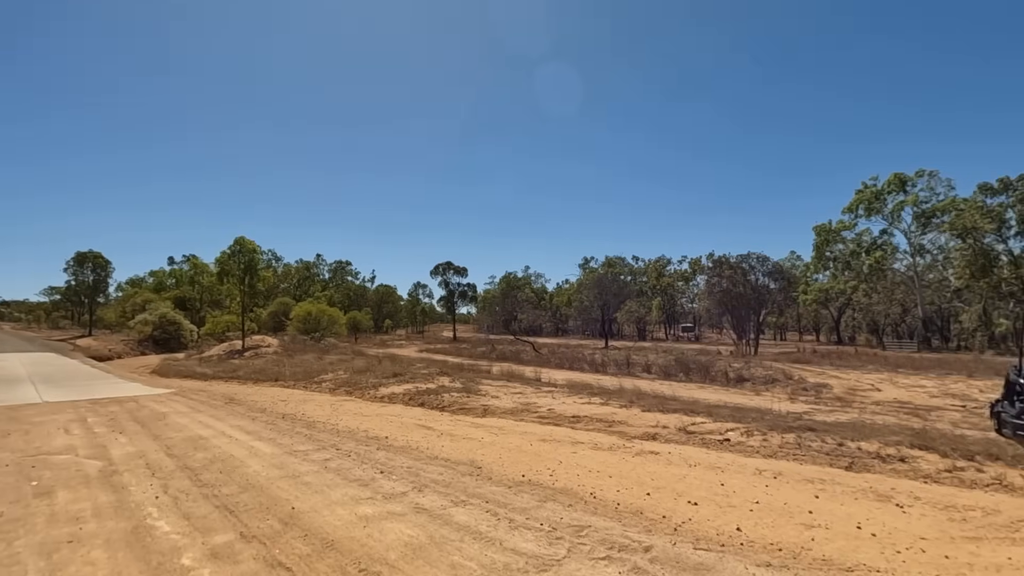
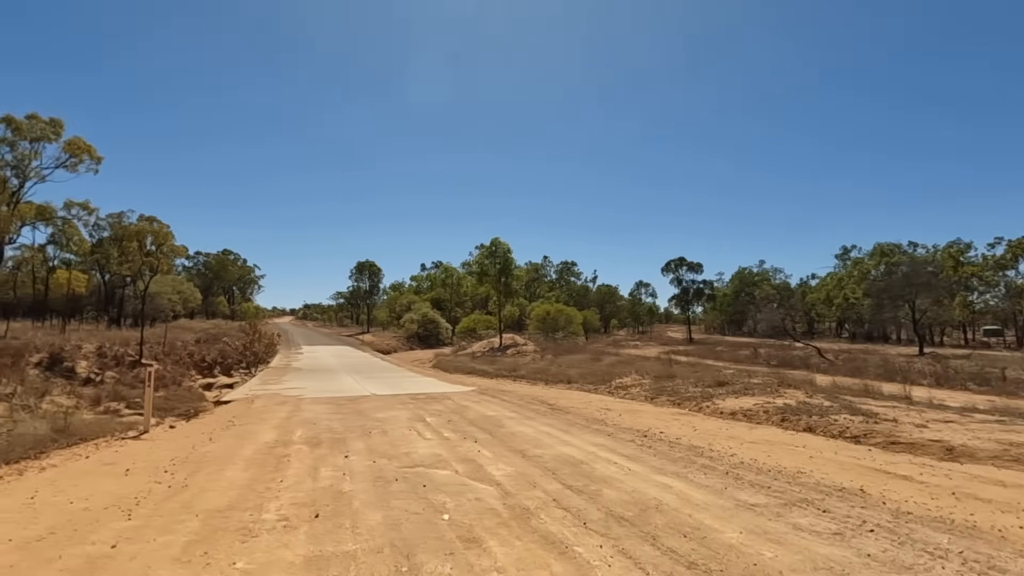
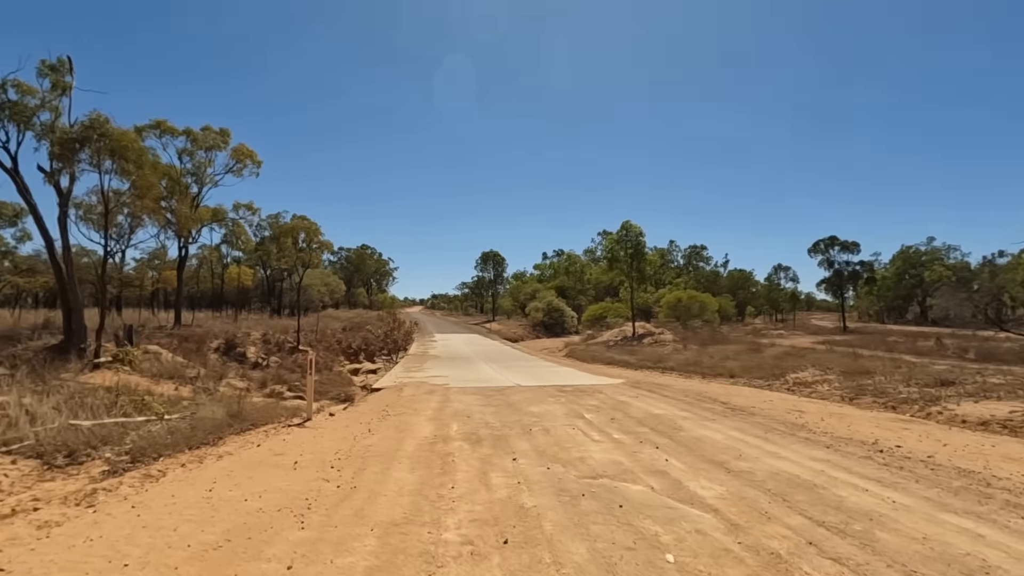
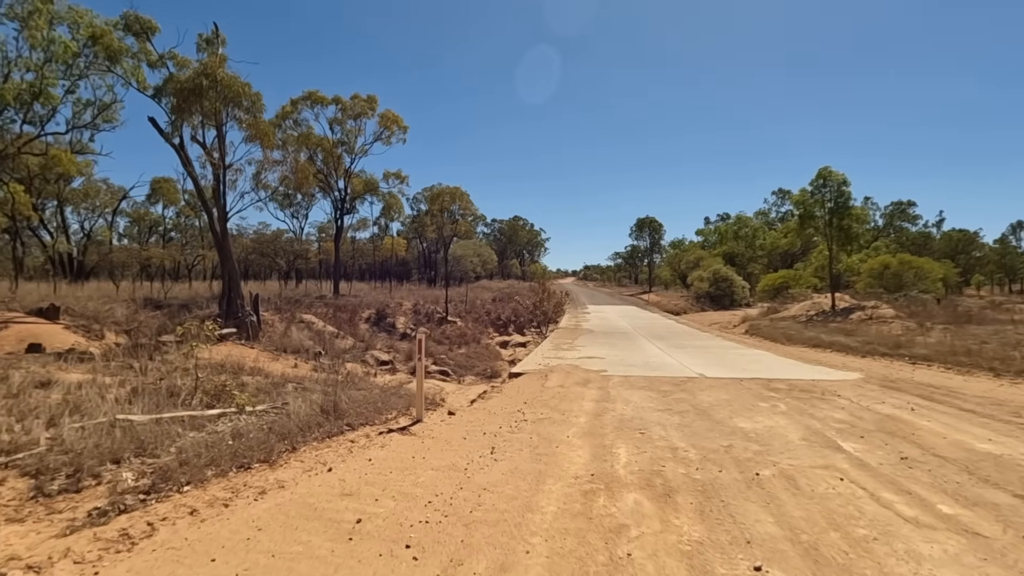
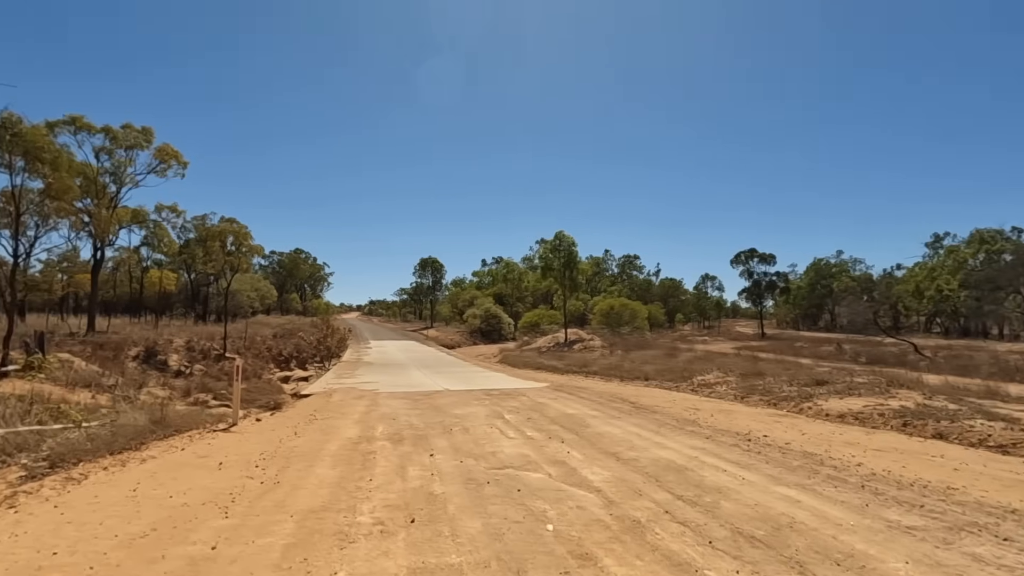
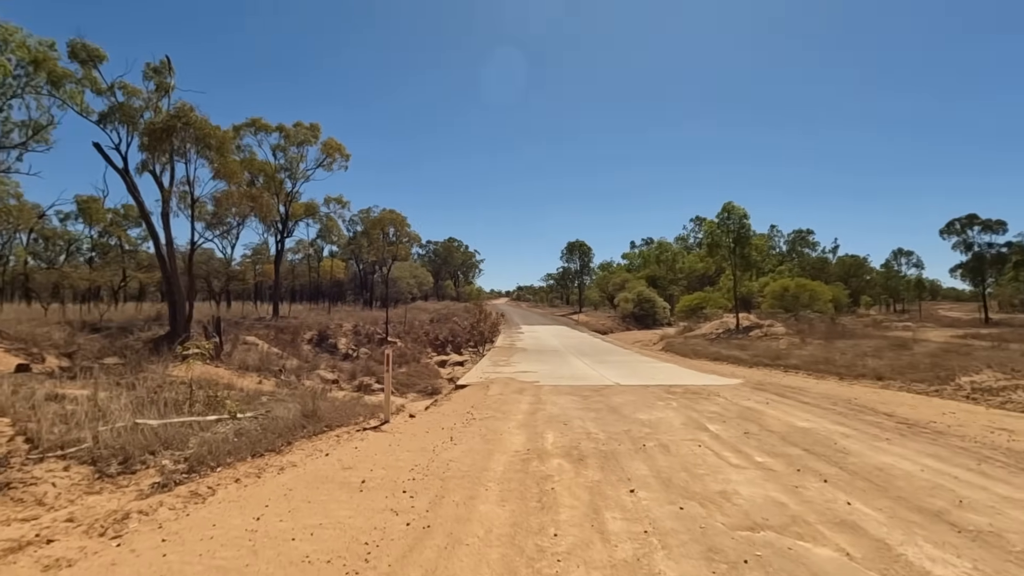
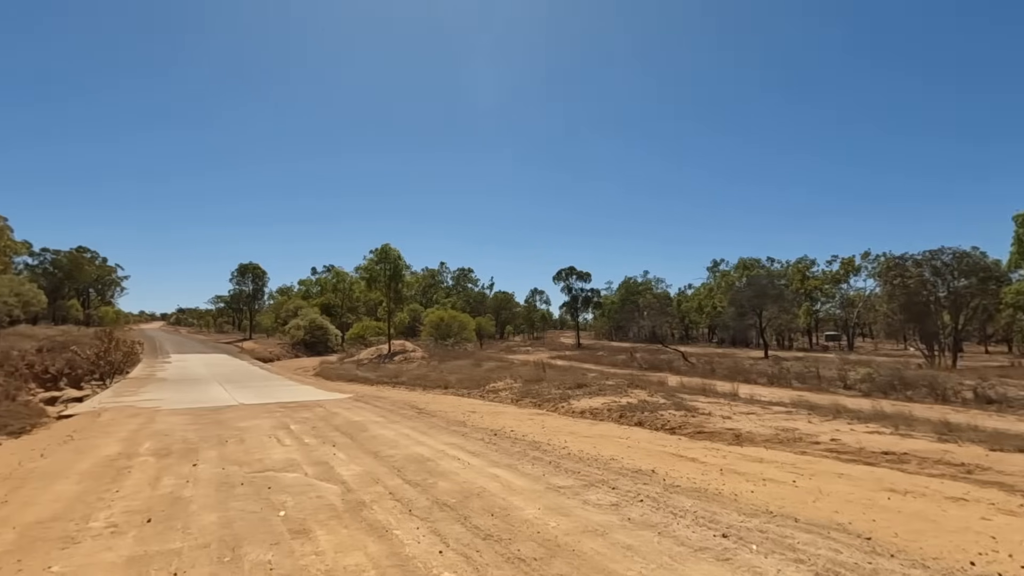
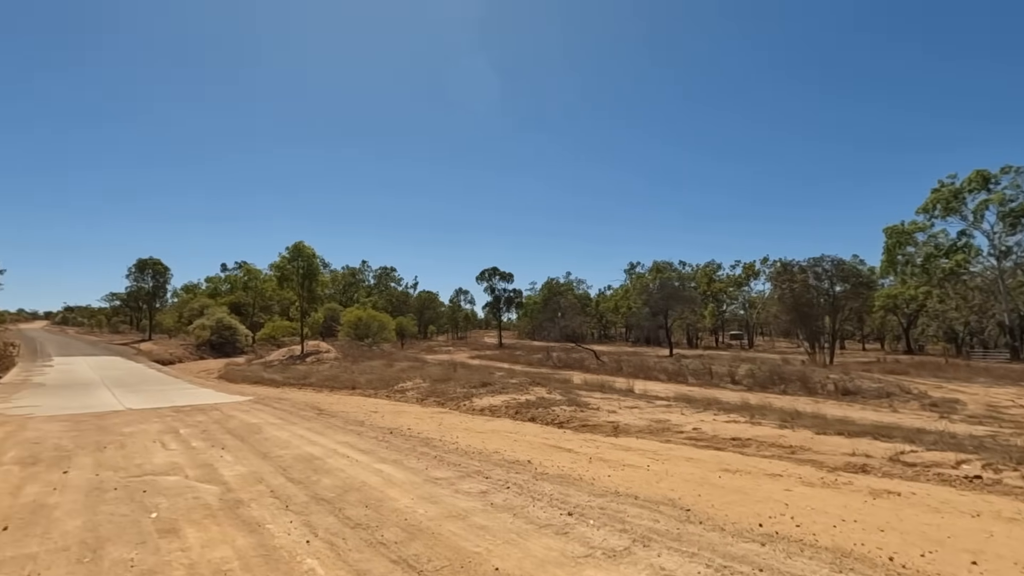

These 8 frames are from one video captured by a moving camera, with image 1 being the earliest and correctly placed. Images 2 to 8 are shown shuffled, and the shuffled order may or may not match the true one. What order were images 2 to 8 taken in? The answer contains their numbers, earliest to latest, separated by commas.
8, 7, 2, 5, 3, 6, 4
